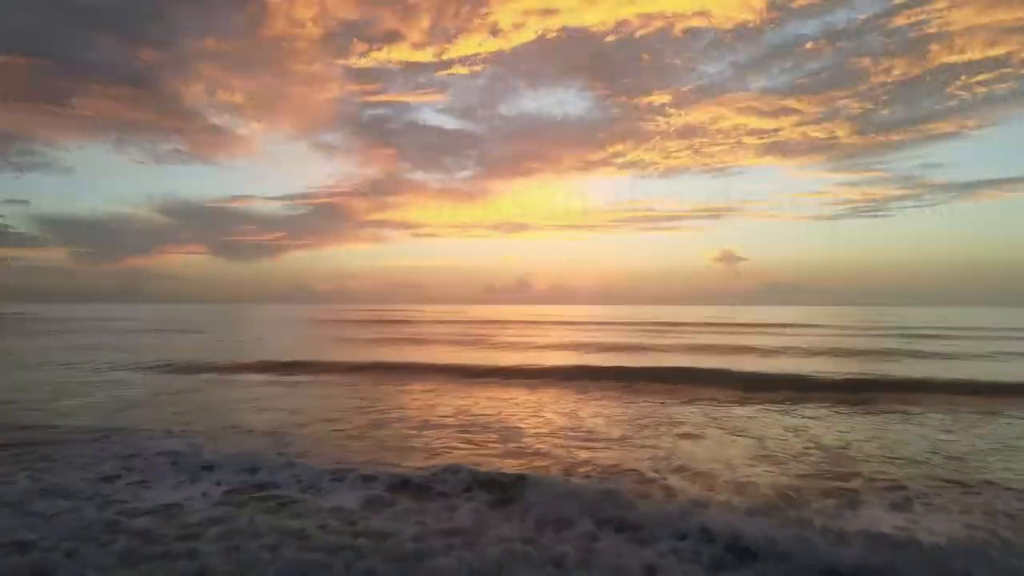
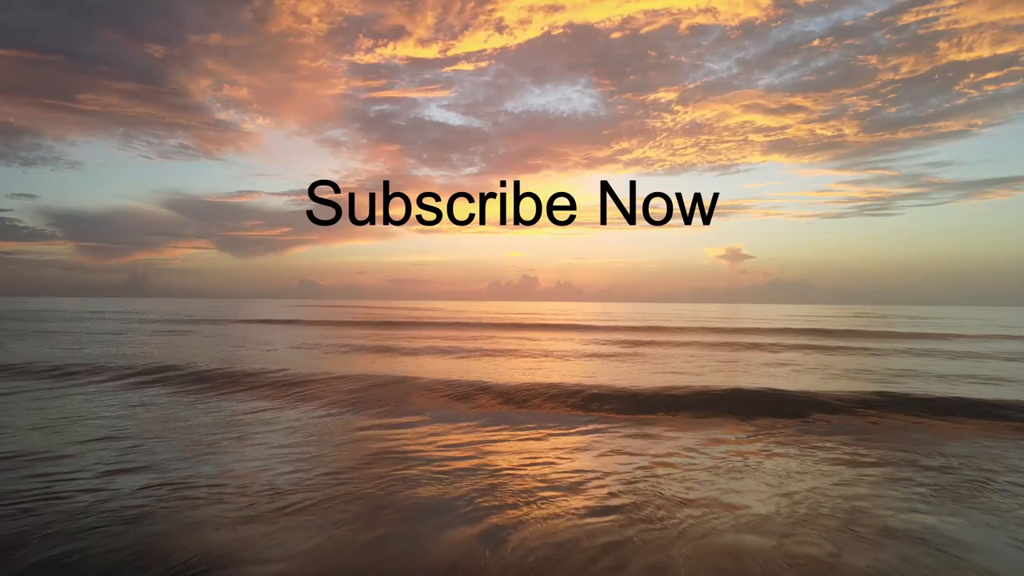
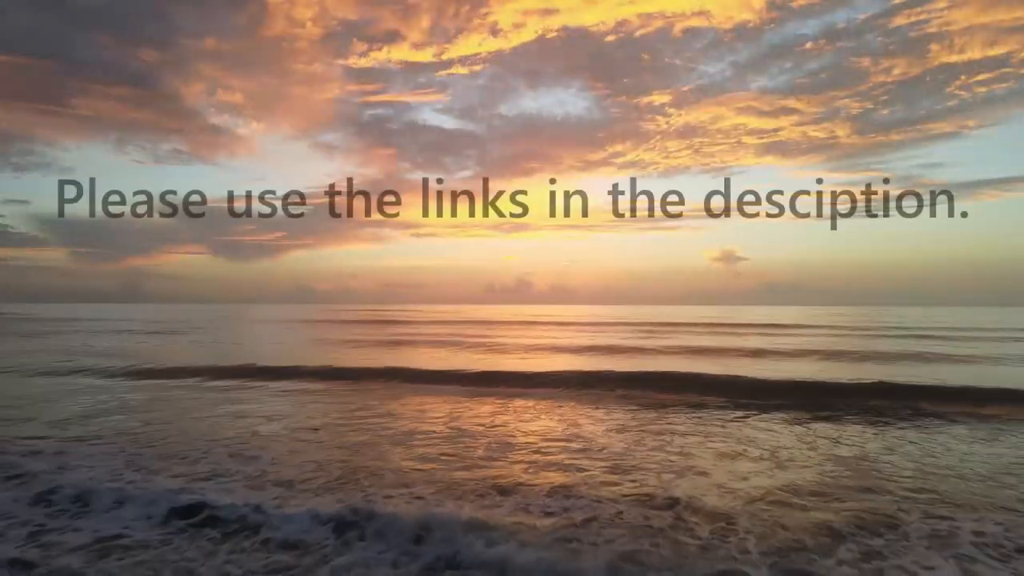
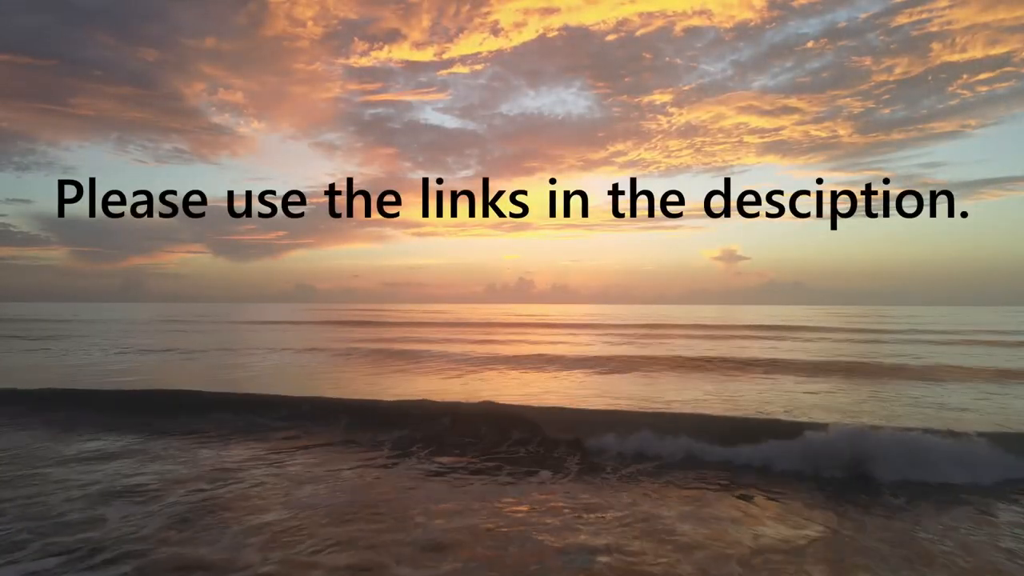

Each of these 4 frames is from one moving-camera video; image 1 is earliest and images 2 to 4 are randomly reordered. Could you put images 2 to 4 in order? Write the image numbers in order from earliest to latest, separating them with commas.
3, 4, 2
